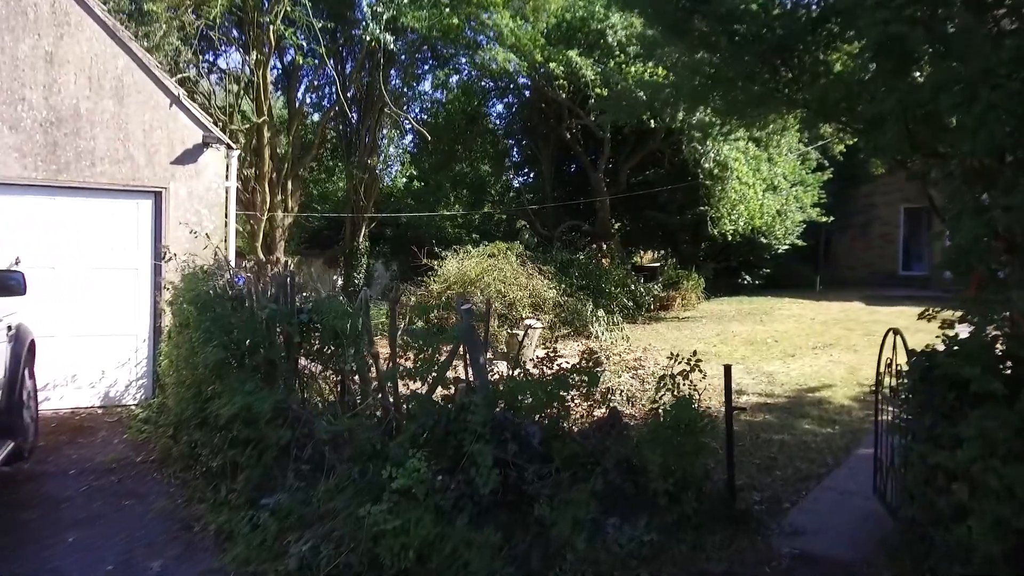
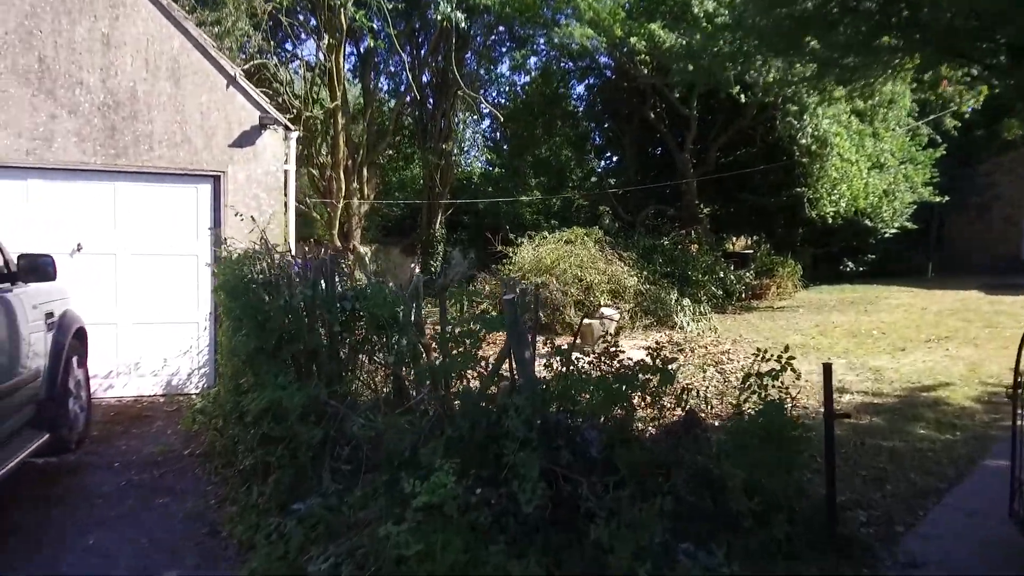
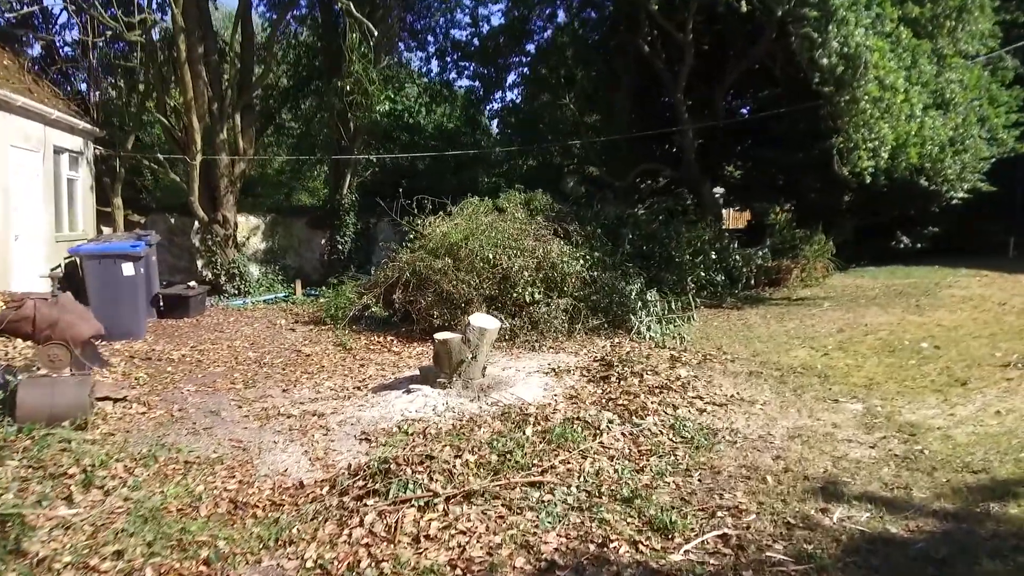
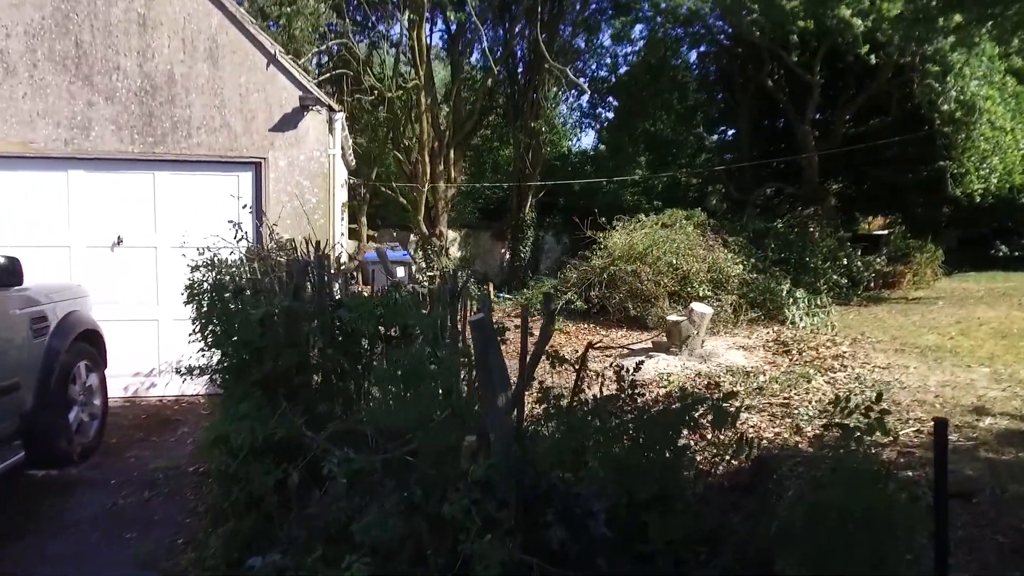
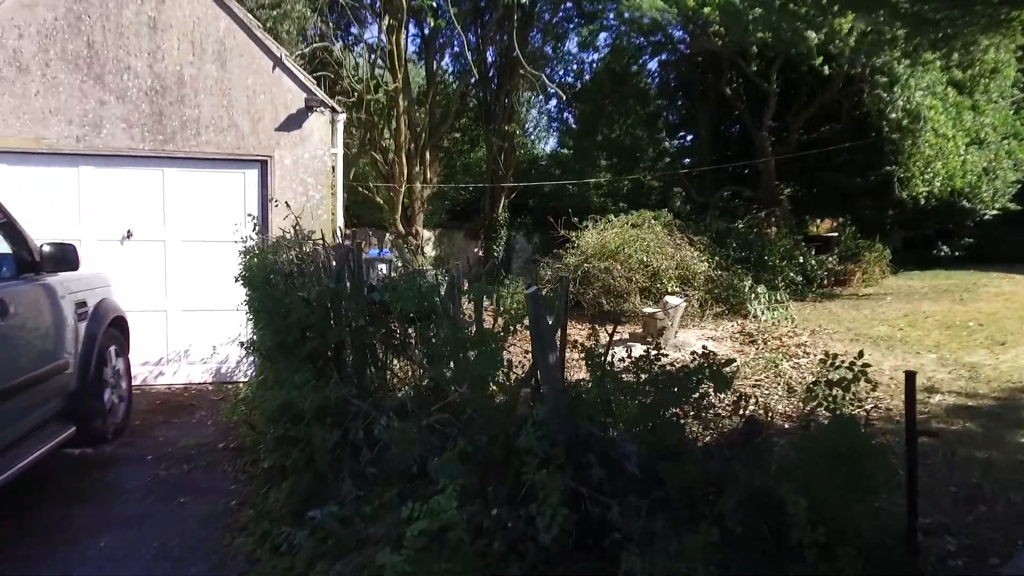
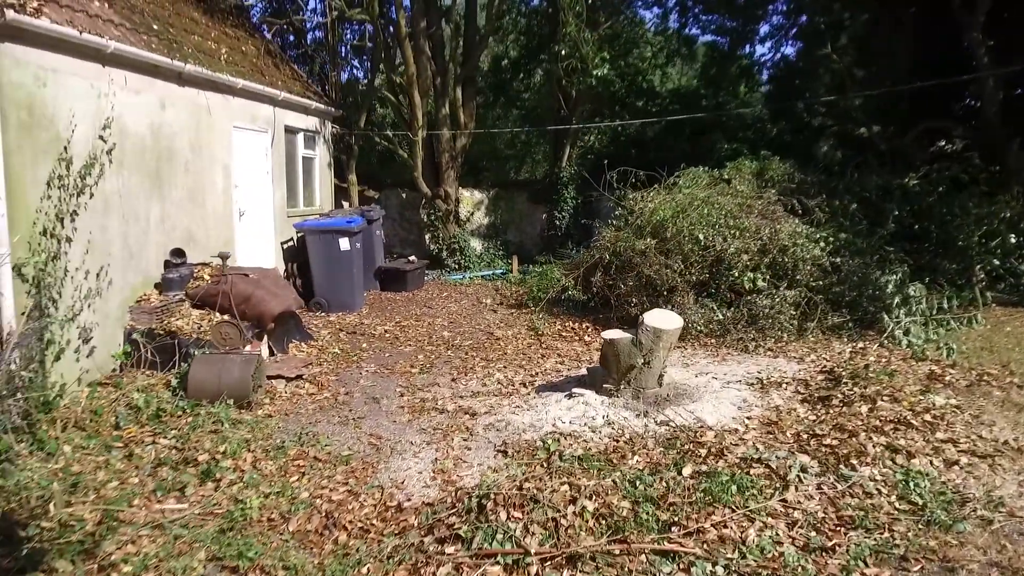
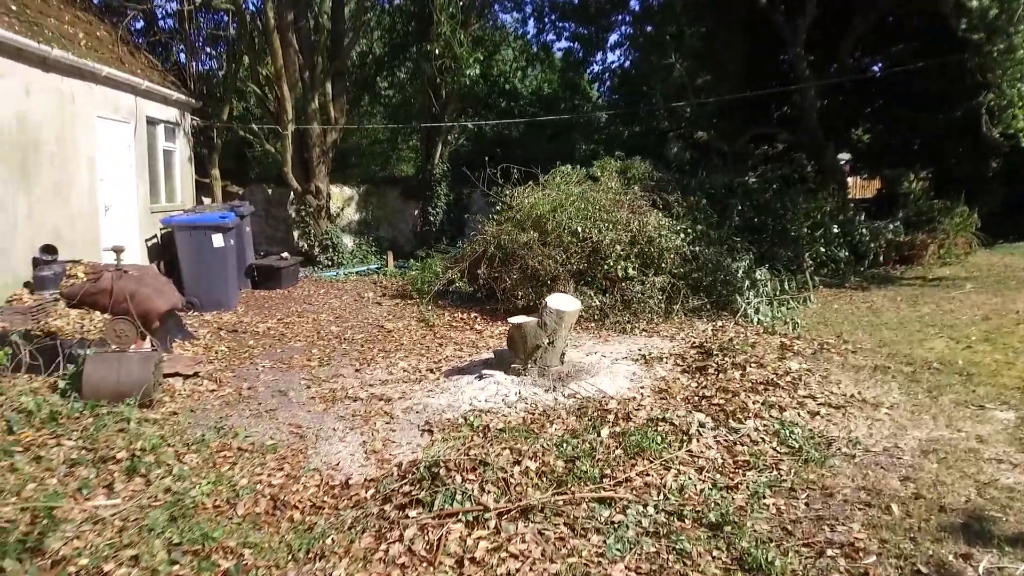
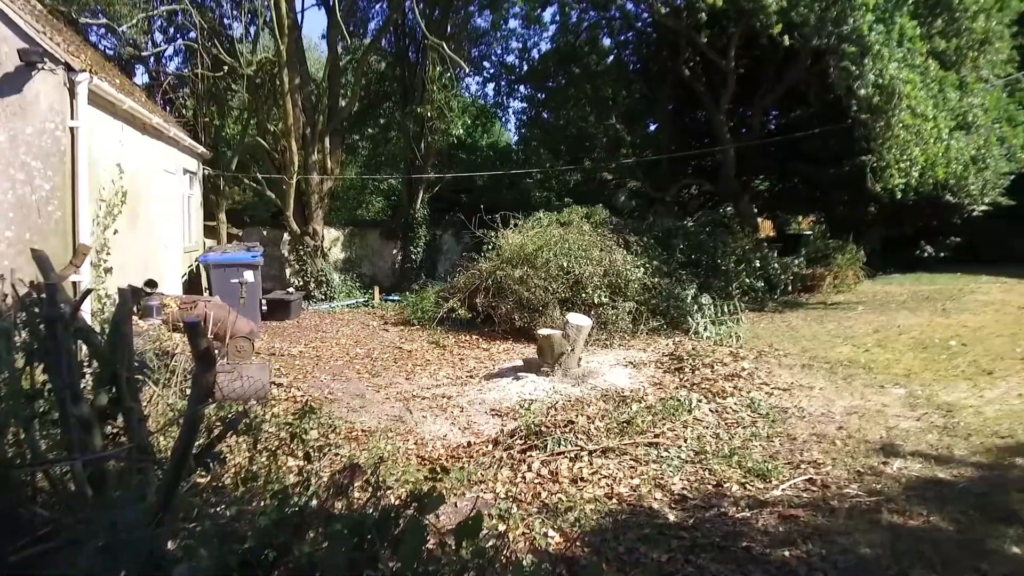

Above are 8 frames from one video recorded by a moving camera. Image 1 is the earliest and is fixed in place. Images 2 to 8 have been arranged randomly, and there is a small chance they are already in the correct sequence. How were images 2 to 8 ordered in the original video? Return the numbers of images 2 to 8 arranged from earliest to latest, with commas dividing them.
2, 5, 4, 8, 3, 7, 6
